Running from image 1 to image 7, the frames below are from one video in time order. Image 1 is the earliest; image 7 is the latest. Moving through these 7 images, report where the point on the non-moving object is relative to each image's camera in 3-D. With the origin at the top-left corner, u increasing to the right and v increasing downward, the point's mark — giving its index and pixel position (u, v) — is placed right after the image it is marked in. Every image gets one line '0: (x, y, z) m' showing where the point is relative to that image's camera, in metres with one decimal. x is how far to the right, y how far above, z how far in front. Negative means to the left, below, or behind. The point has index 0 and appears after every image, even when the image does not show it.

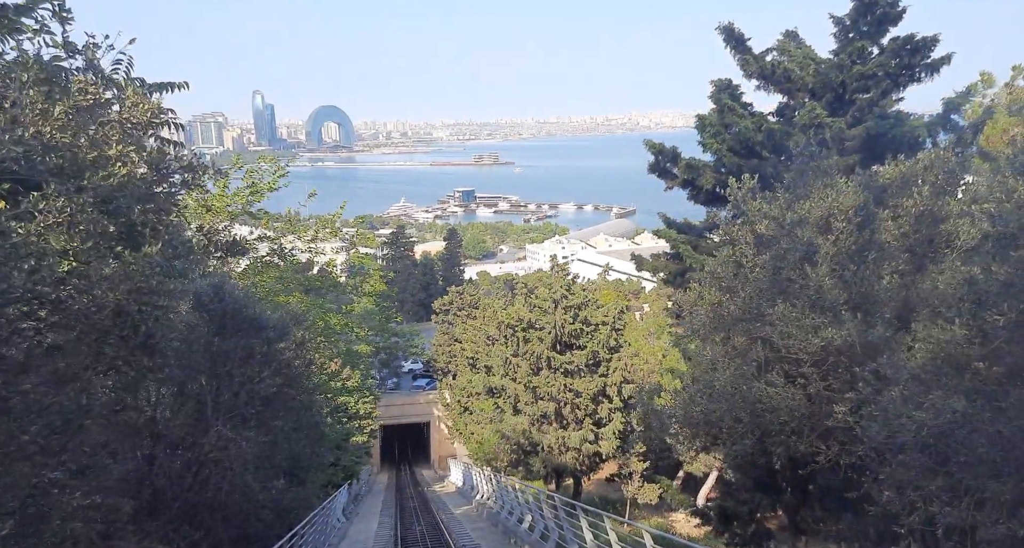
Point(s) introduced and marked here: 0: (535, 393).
0: (+0.5, -2.6, +18.3) m
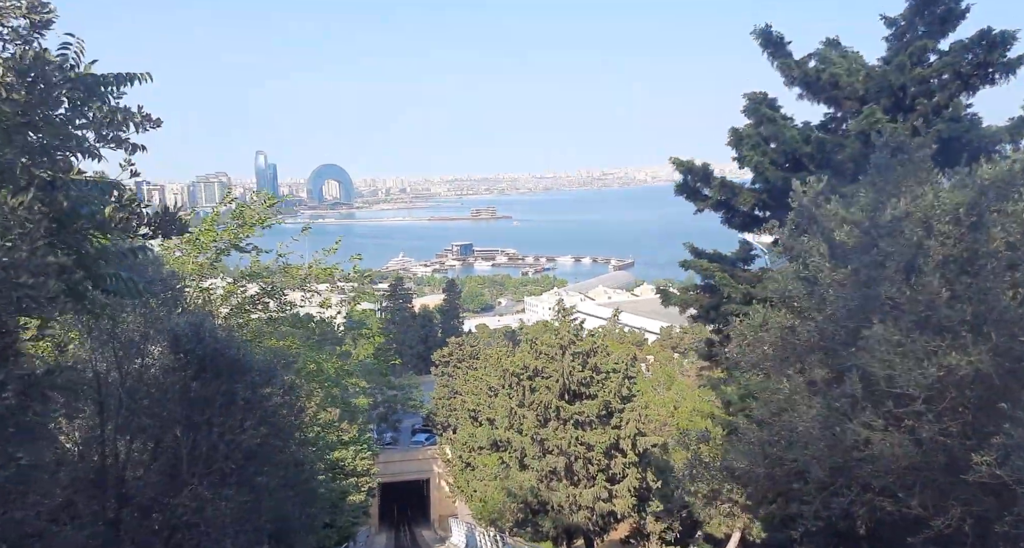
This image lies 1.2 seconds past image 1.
0: (+0.6, -3.6, +17.2) m
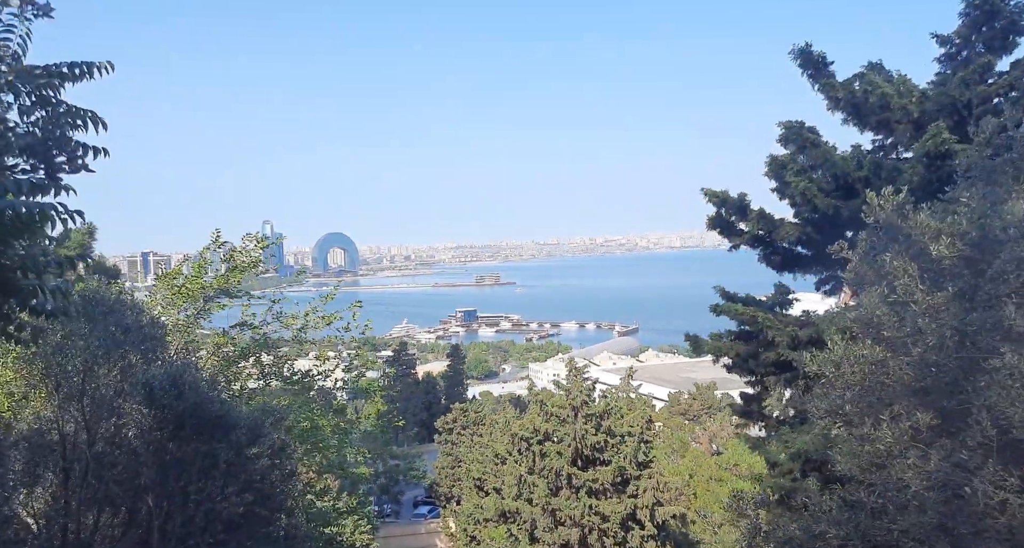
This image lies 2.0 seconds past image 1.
0: (+0.8, -4.7, +16.2) m
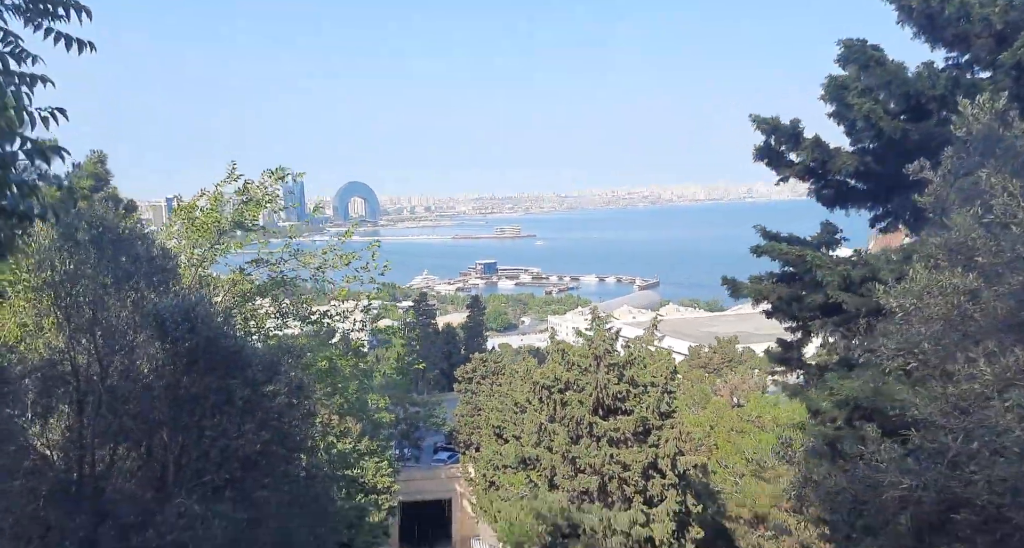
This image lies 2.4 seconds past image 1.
0: (+1.2, -3.7, +16.1) m
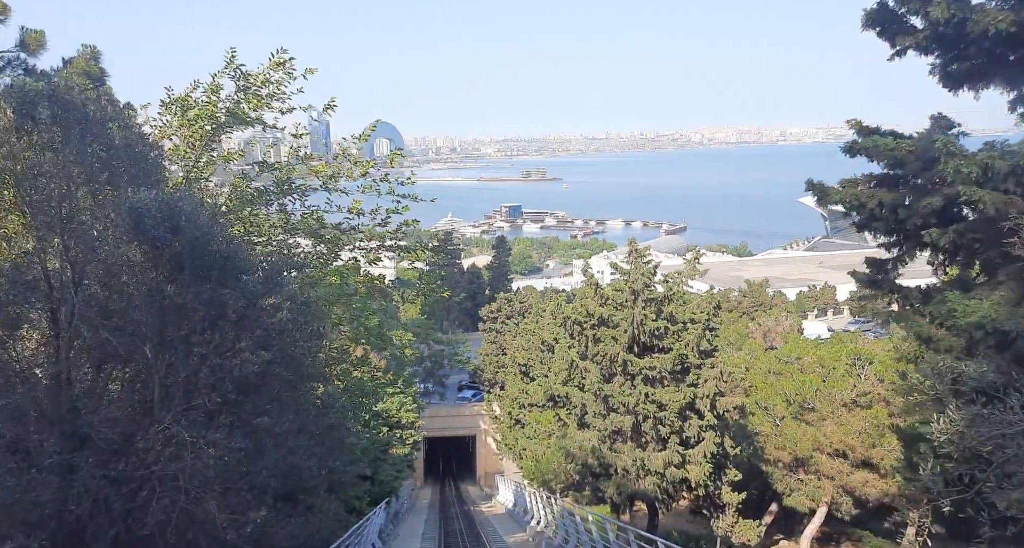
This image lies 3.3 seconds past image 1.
0: (+1.7, -2.4, +15.2) m
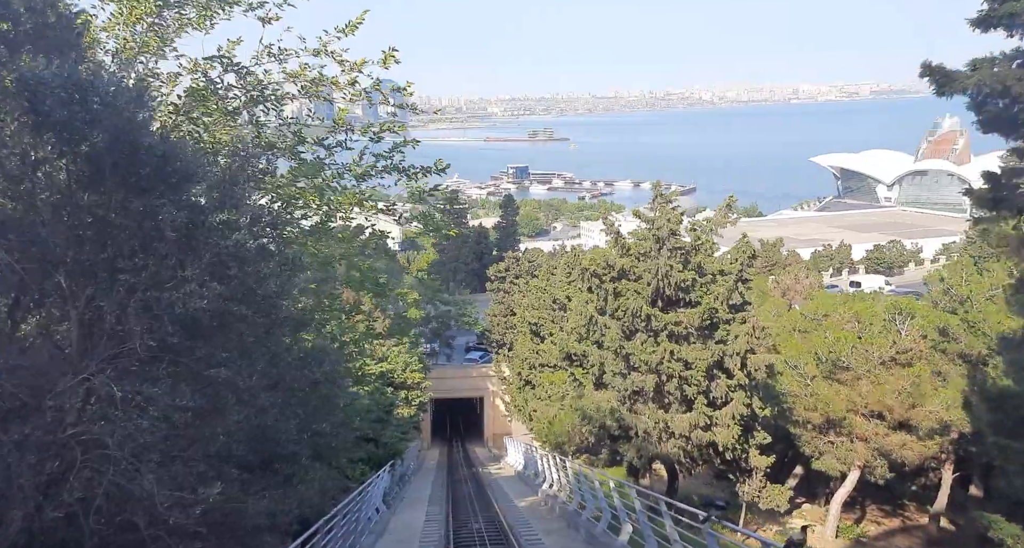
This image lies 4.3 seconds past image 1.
0: (+2.0, -1.5, +14.1) m
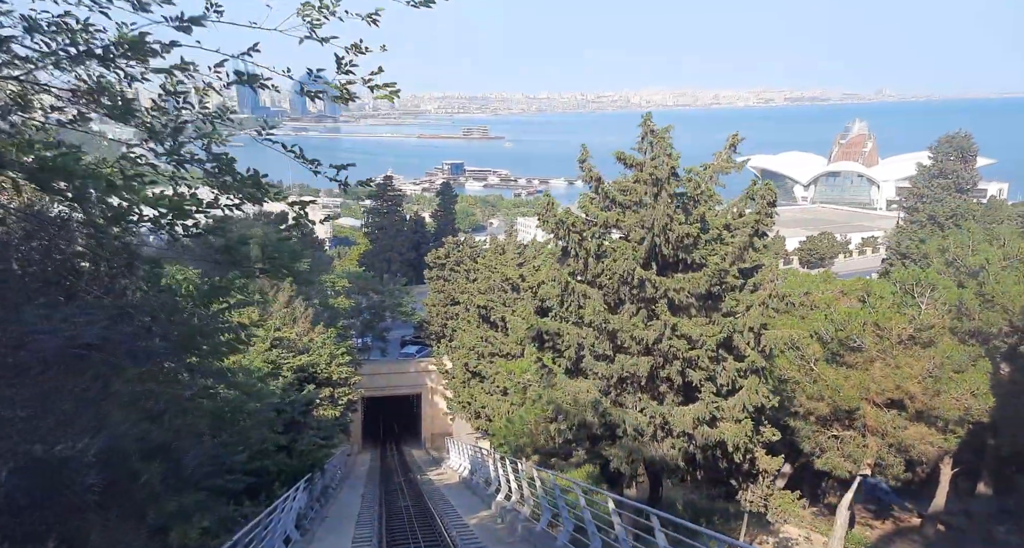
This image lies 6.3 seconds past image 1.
0: (+1.4, -0.9, +11.2) m
